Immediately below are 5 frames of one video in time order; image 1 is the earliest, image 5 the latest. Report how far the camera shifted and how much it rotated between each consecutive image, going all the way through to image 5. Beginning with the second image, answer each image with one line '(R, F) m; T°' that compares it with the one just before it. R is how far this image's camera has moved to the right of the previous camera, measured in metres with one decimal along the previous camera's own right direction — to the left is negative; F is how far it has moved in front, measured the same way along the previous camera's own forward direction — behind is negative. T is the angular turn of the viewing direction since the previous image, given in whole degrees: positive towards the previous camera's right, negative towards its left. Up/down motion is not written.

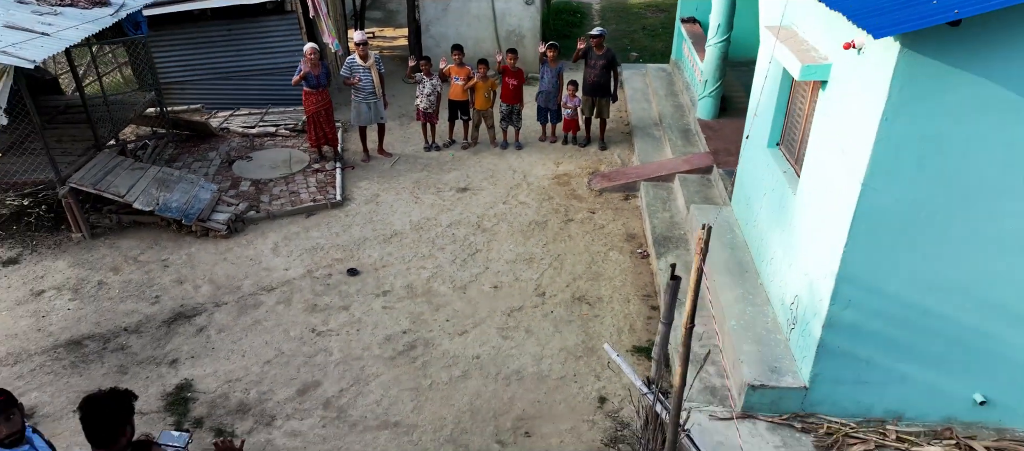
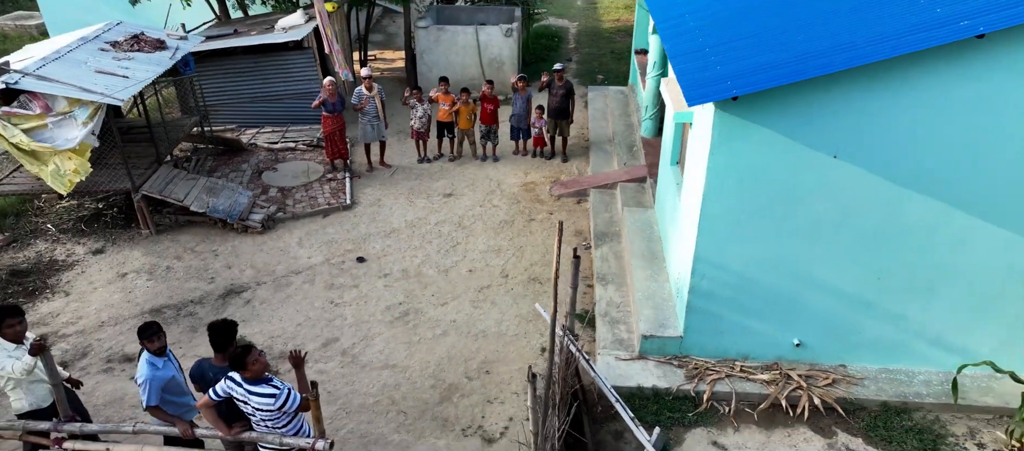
(+0.3, -1.6) m; 0°
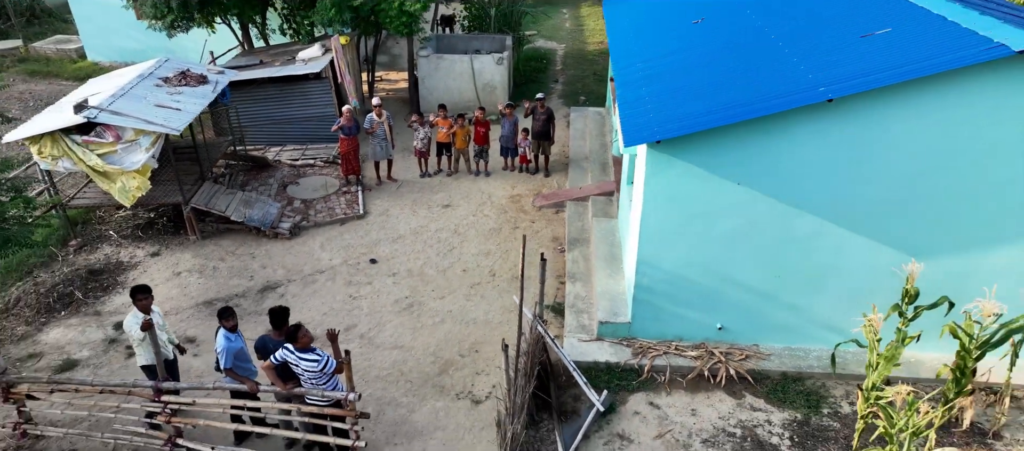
(+0.2, -1.4) m; 0°
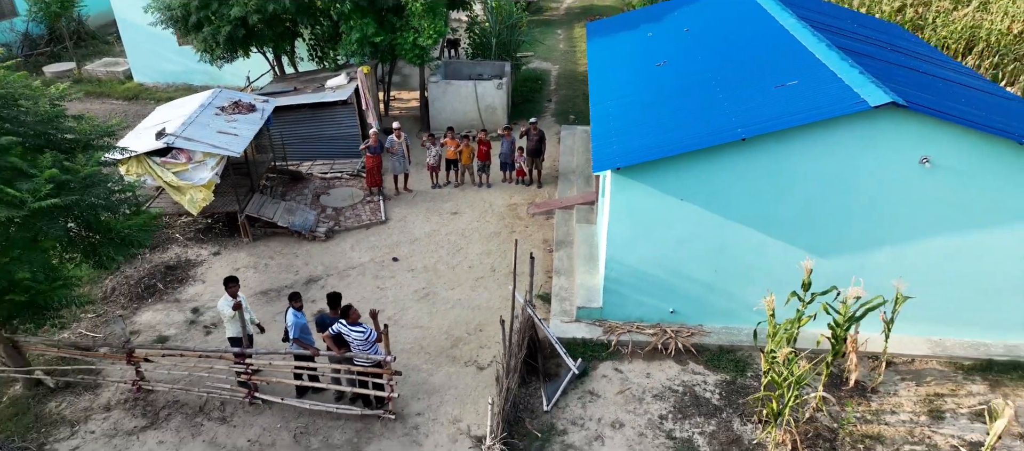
(+0.1, -1.8) m; 0°
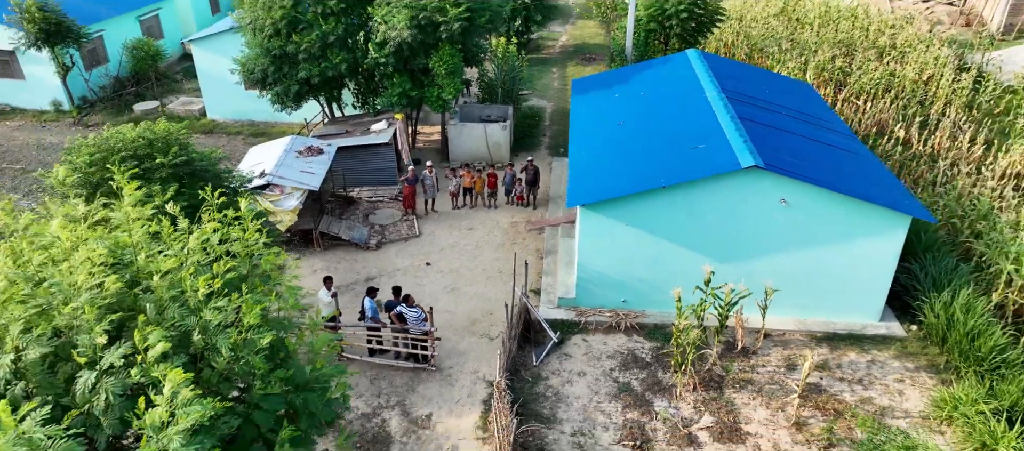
(+0.1, -3.8) m; 0°
